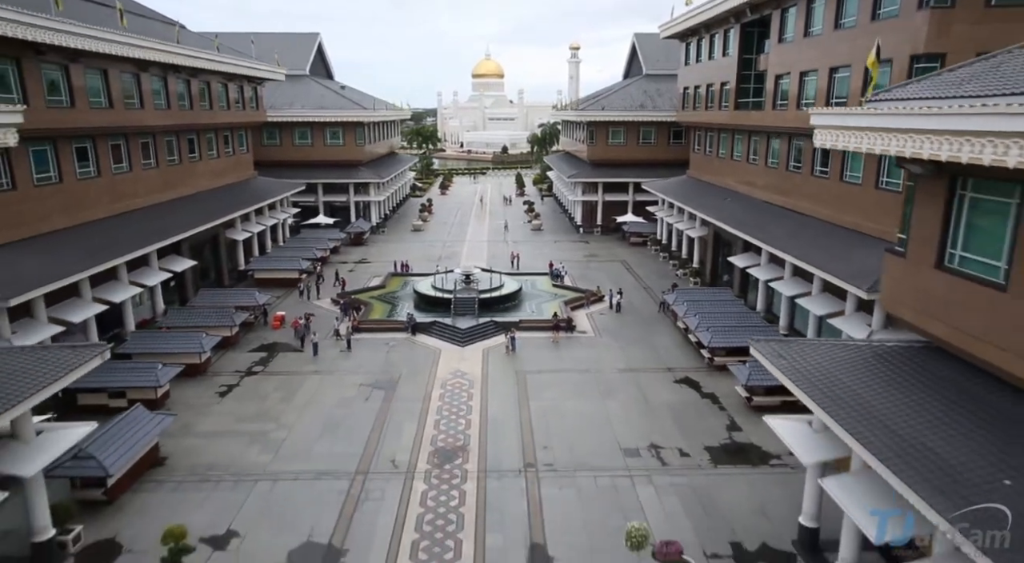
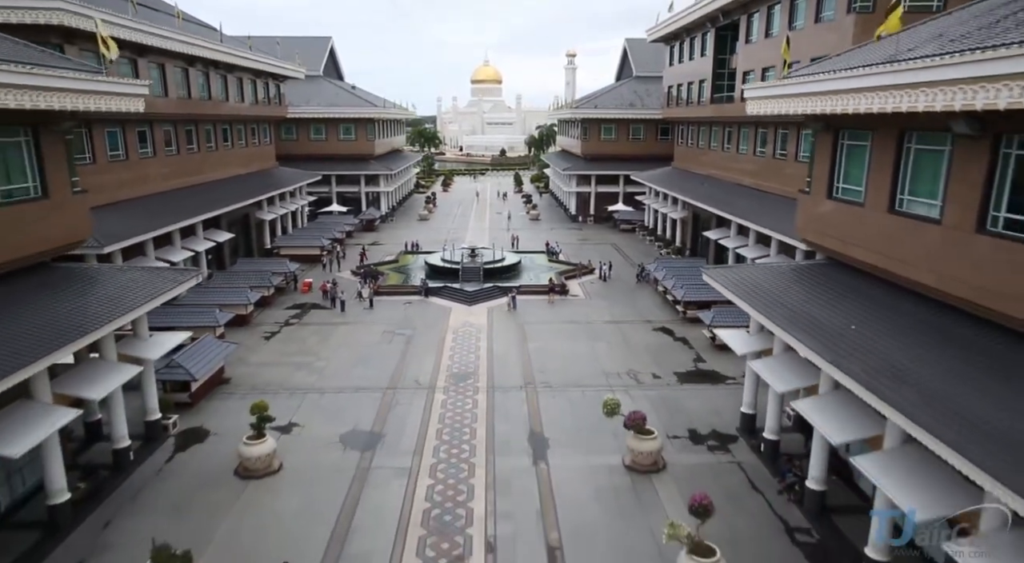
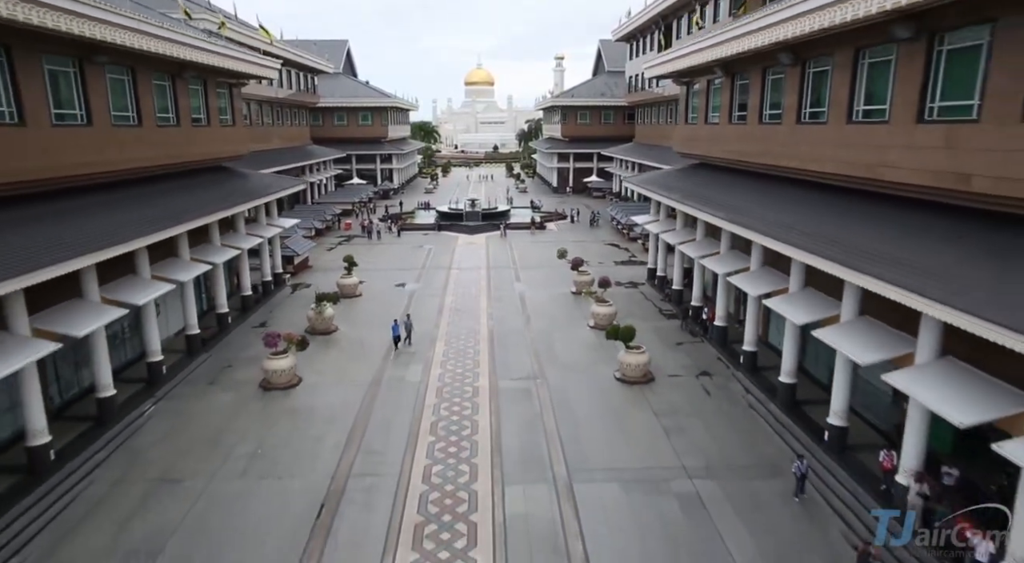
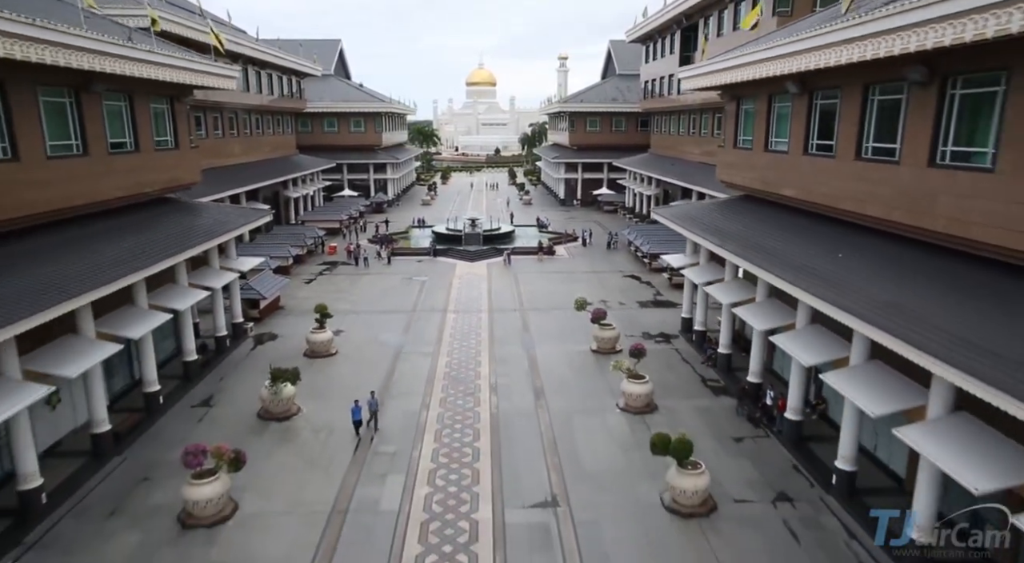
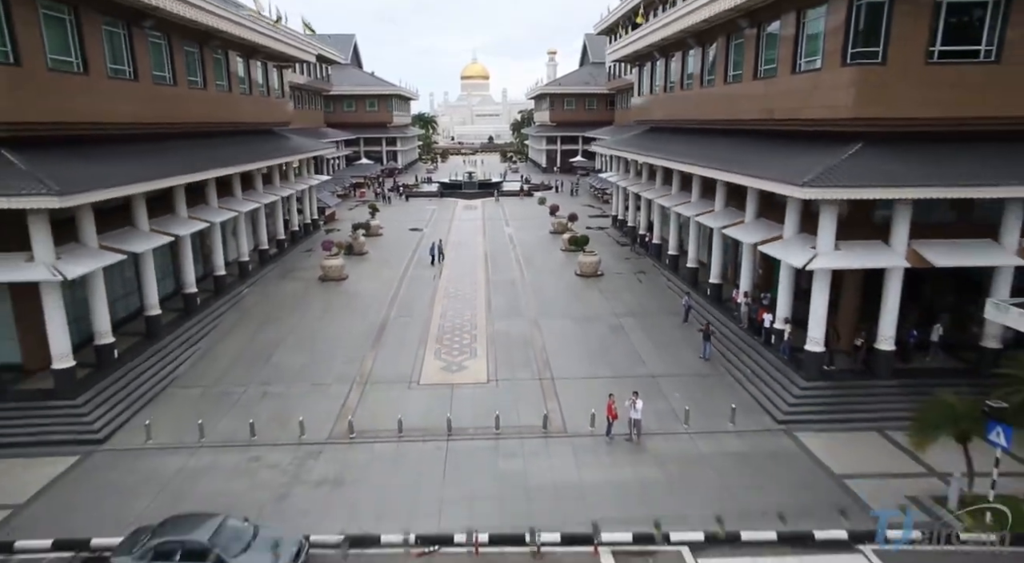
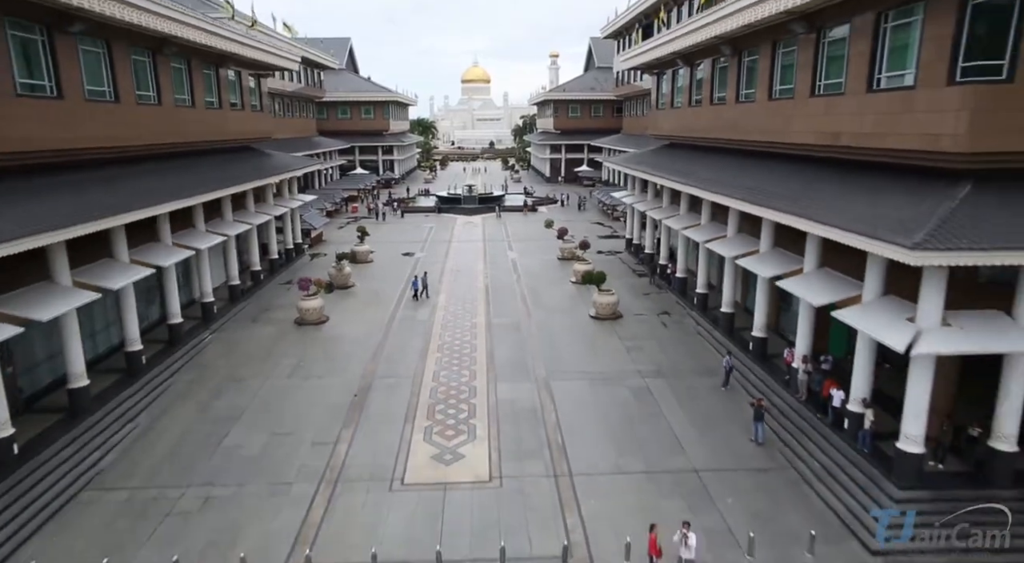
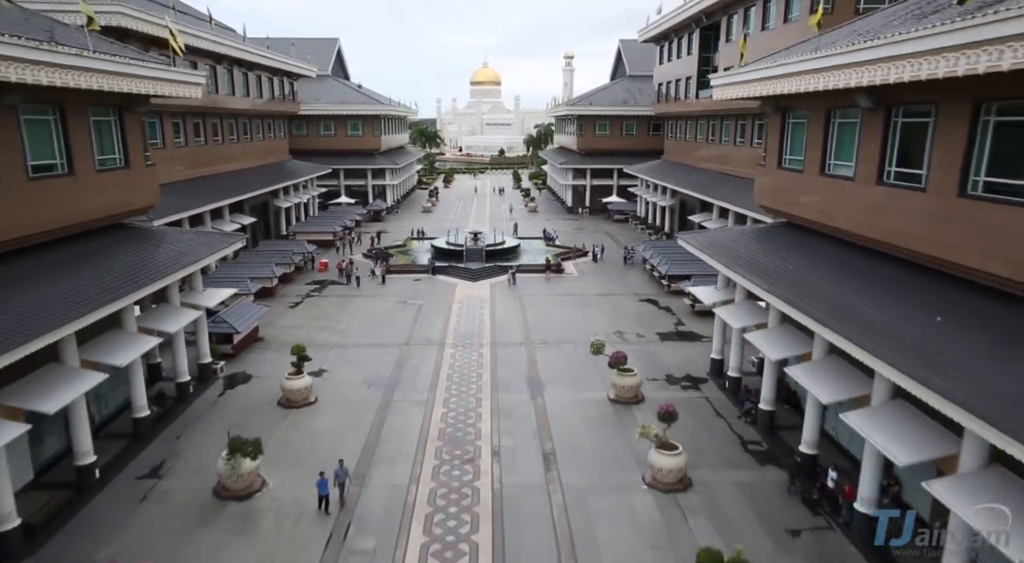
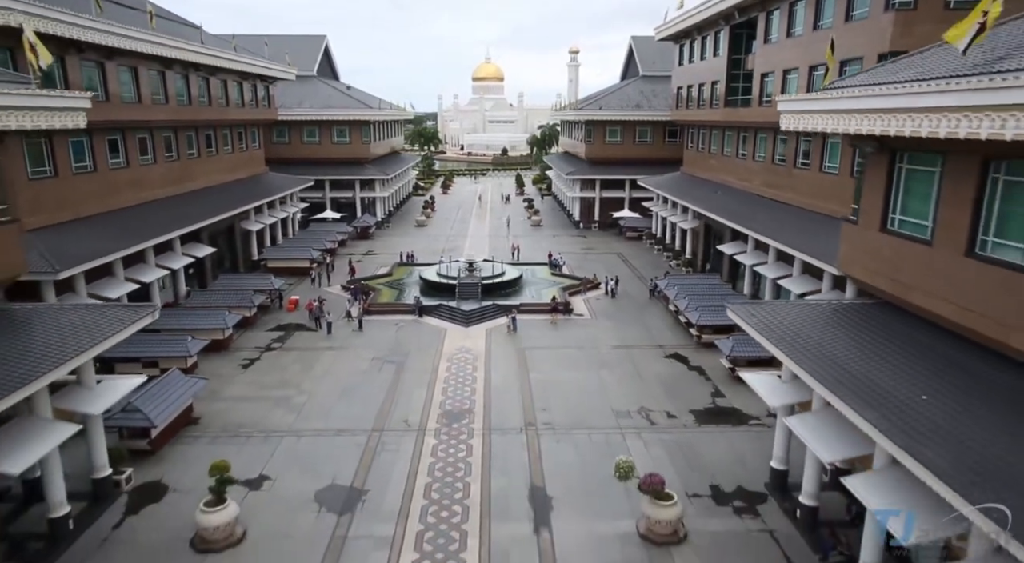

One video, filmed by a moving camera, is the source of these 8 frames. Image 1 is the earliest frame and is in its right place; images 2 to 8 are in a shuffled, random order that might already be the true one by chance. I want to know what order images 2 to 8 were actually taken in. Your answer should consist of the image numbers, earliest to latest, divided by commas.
8, 2, 7, 4, 3, 6, 5
